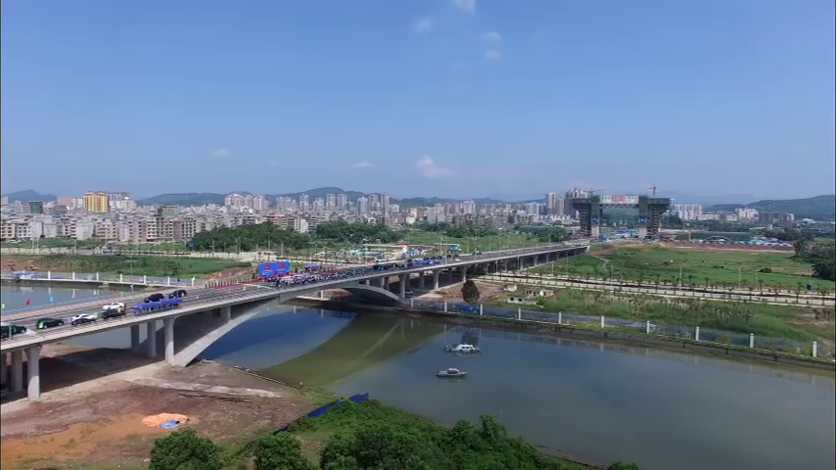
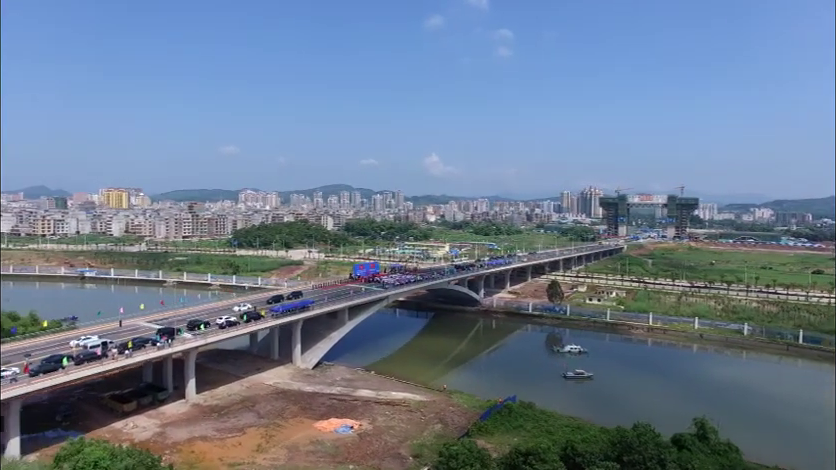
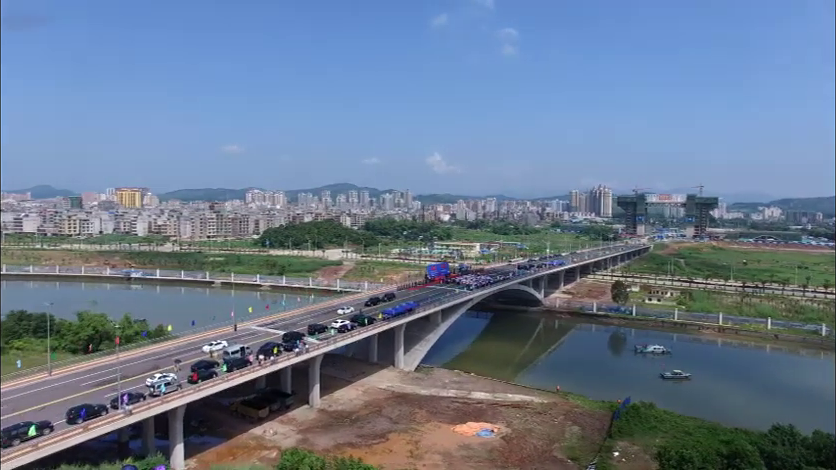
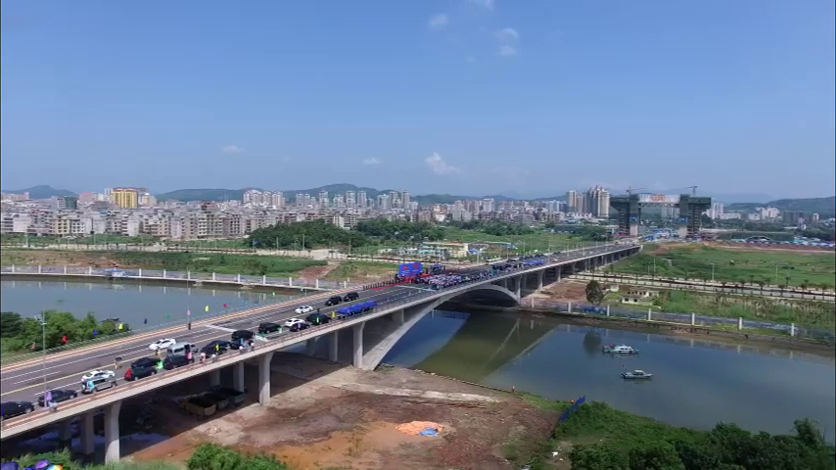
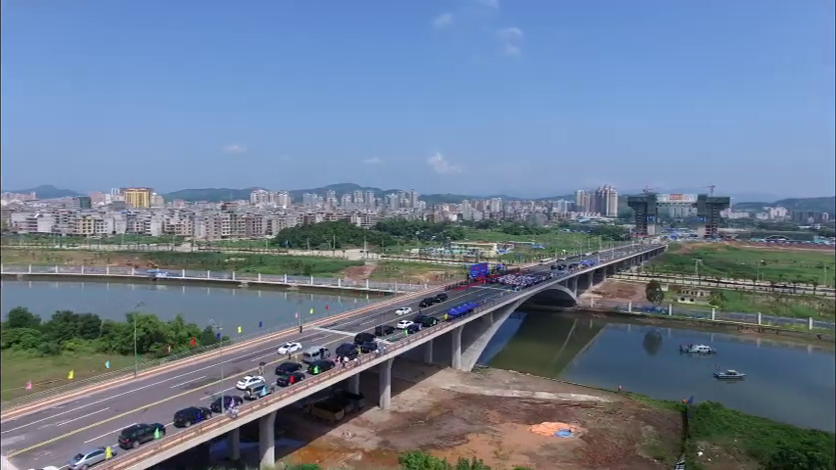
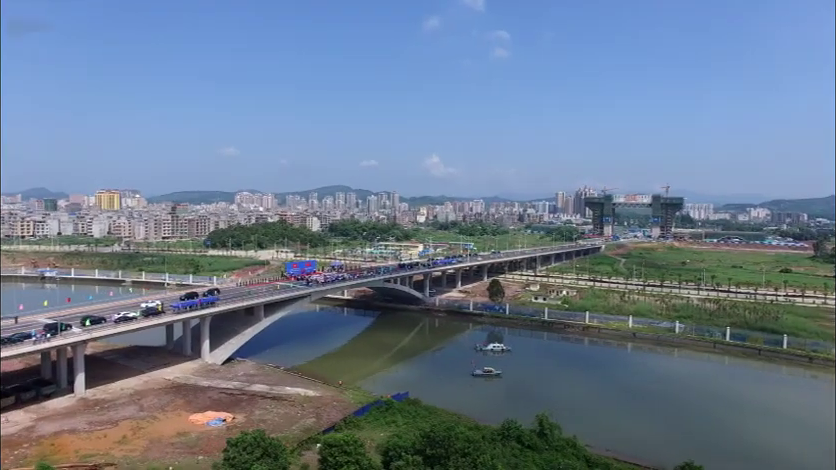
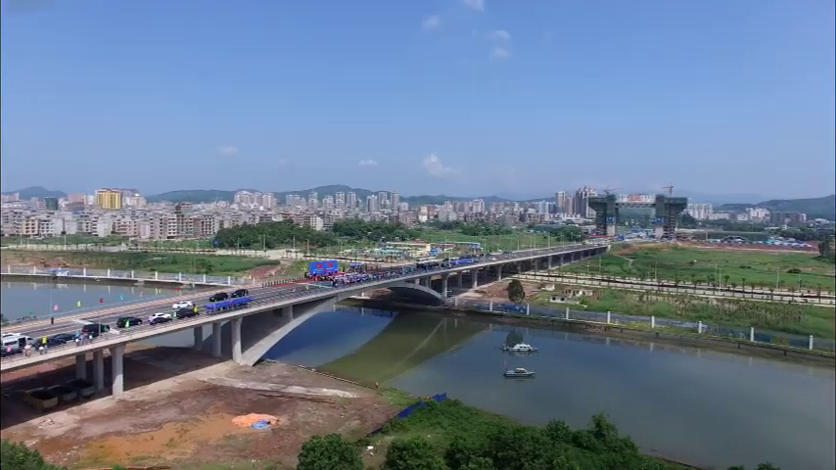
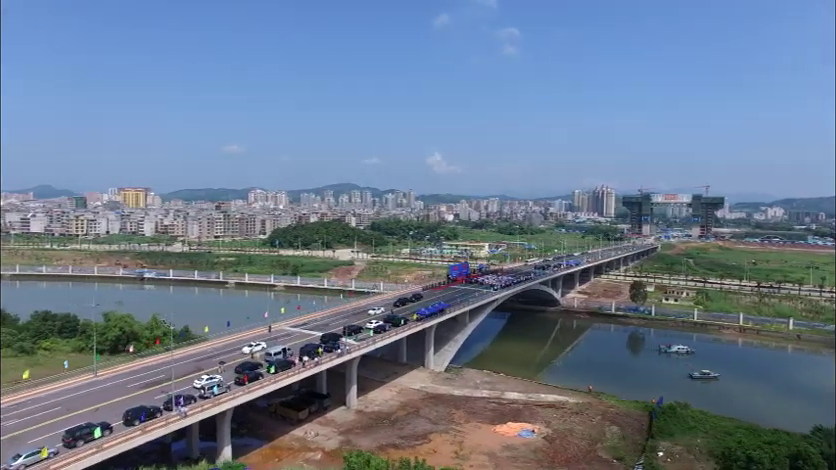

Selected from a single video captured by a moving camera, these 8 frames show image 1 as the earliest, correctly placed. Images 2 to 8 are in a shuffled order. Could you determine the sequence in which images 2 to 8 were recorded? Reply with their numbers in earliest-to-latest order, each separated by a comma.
6, 7, 2, 4, 3, 8, 5
